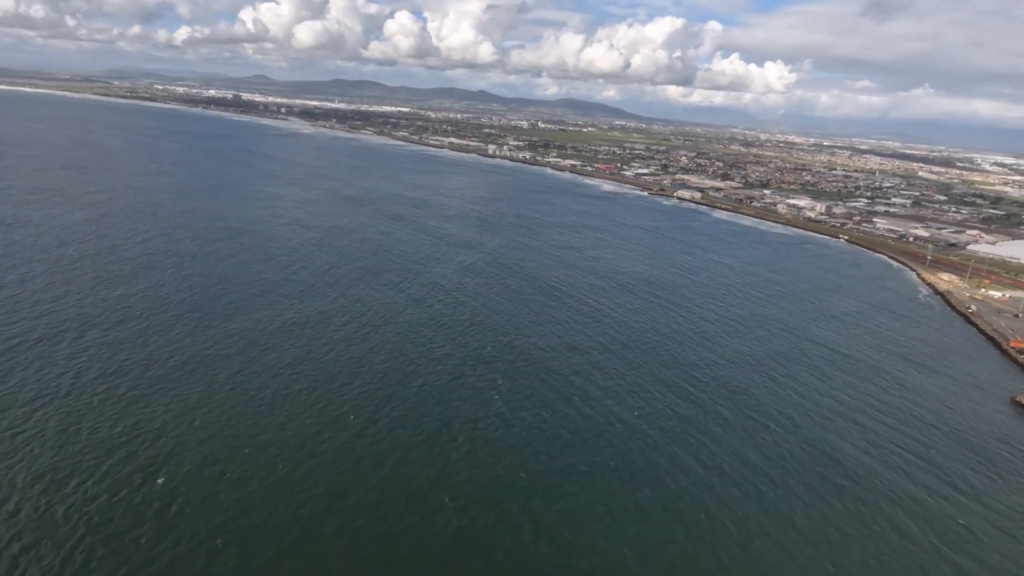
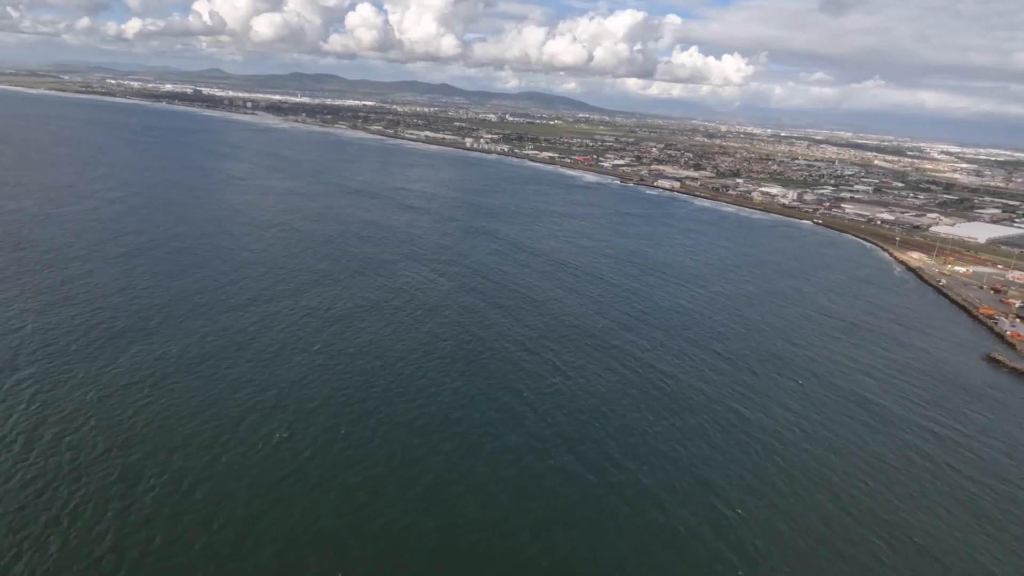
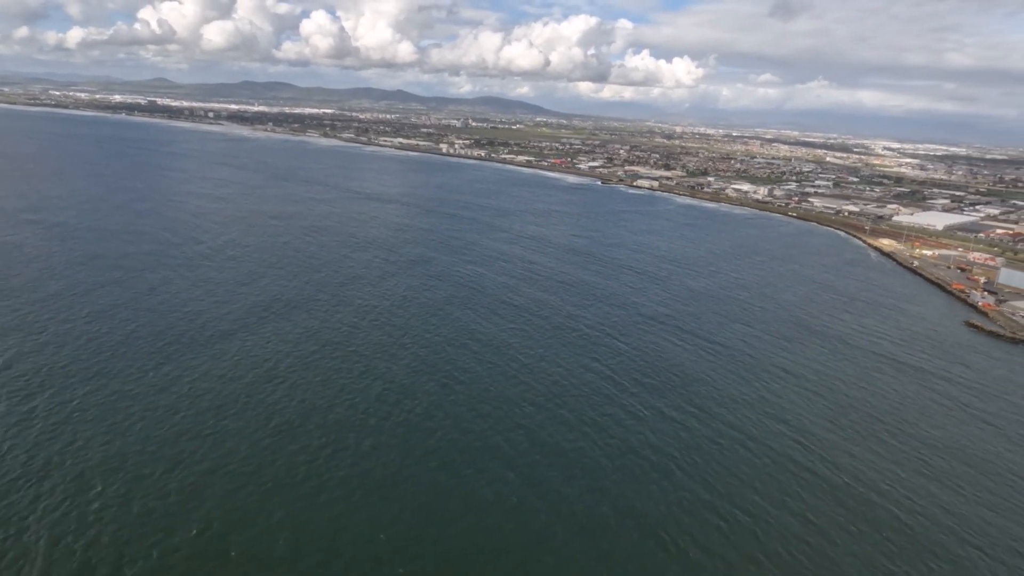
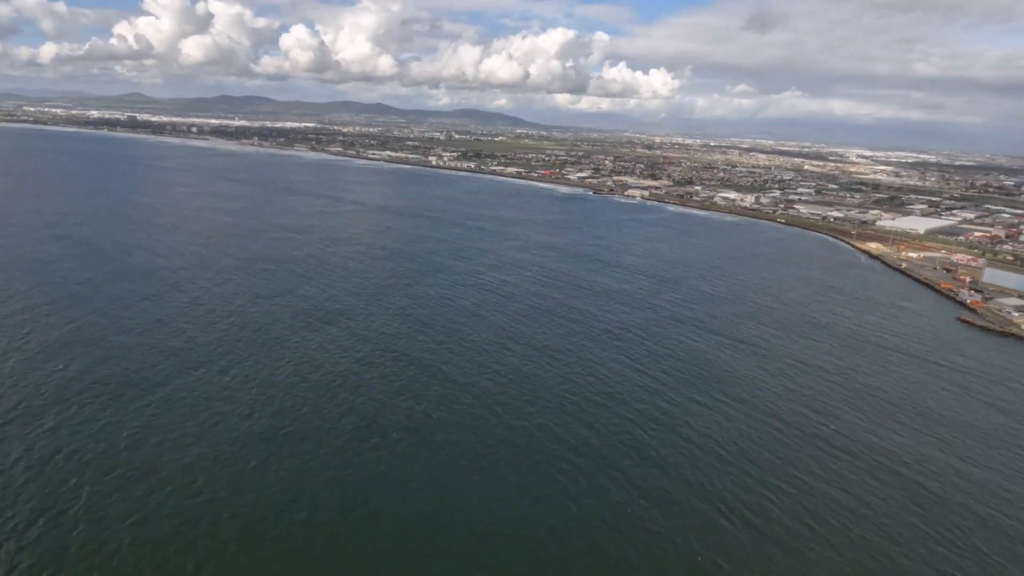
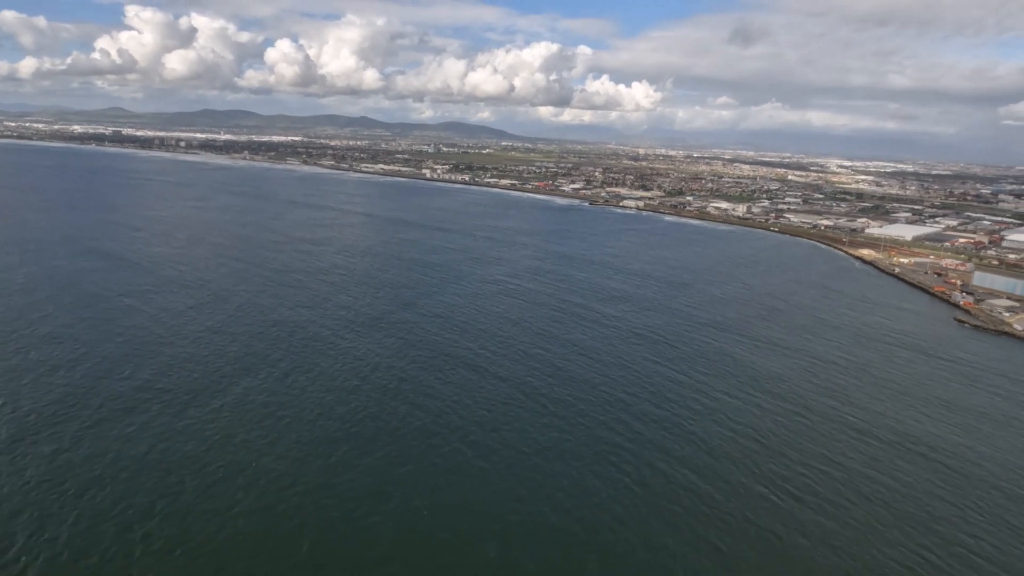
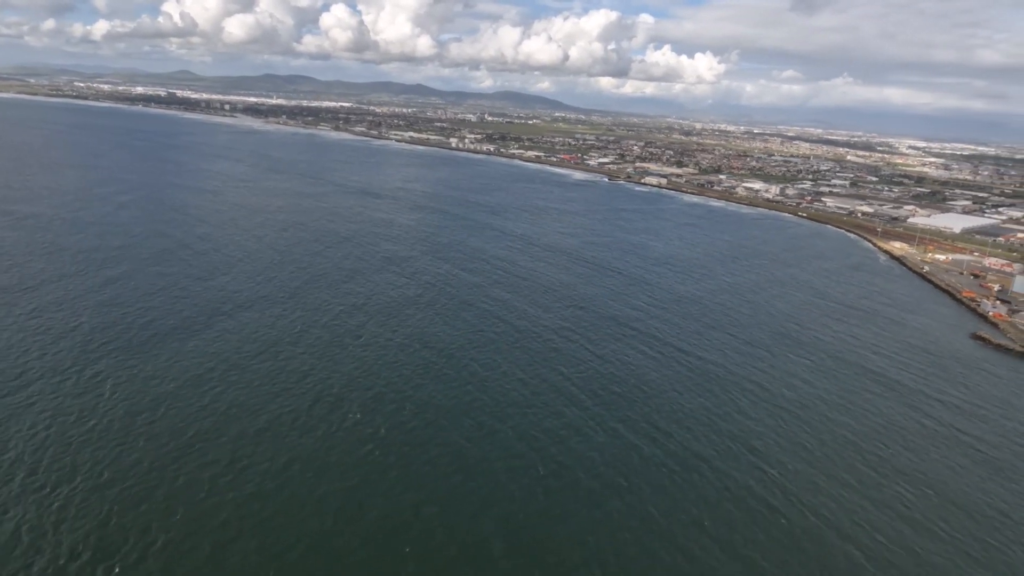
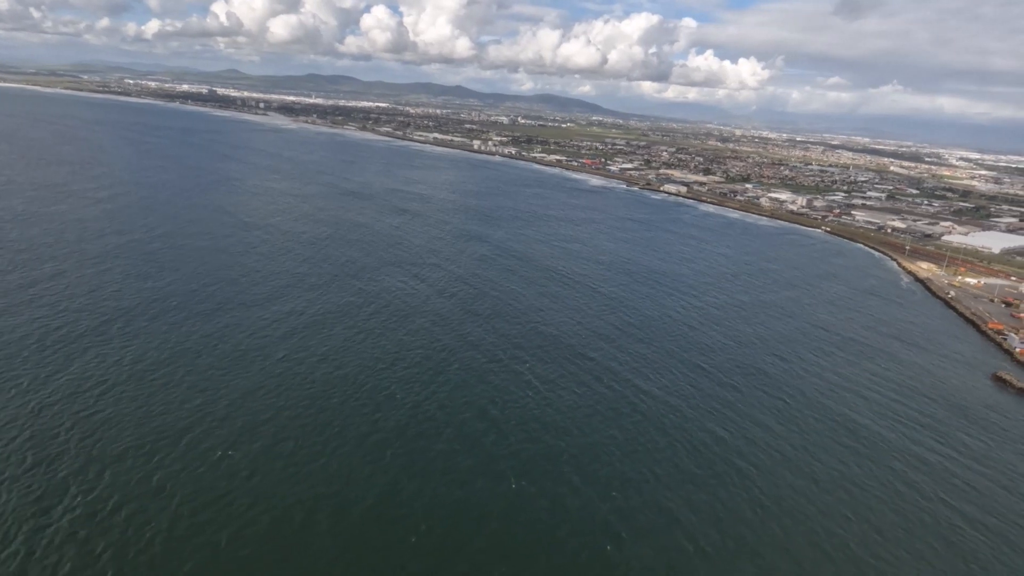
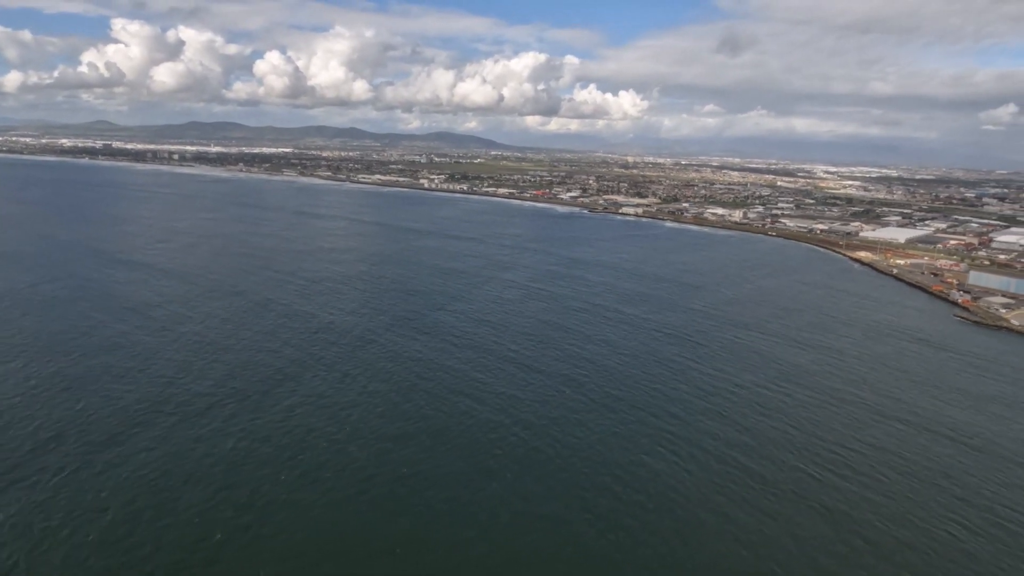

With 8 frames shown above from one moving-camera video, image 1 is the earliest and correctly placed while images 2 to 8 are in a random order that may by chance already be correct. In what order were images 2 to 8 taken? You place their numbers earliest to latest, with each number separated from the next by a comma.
7, 2, 6, 3, 4, 5, 8
